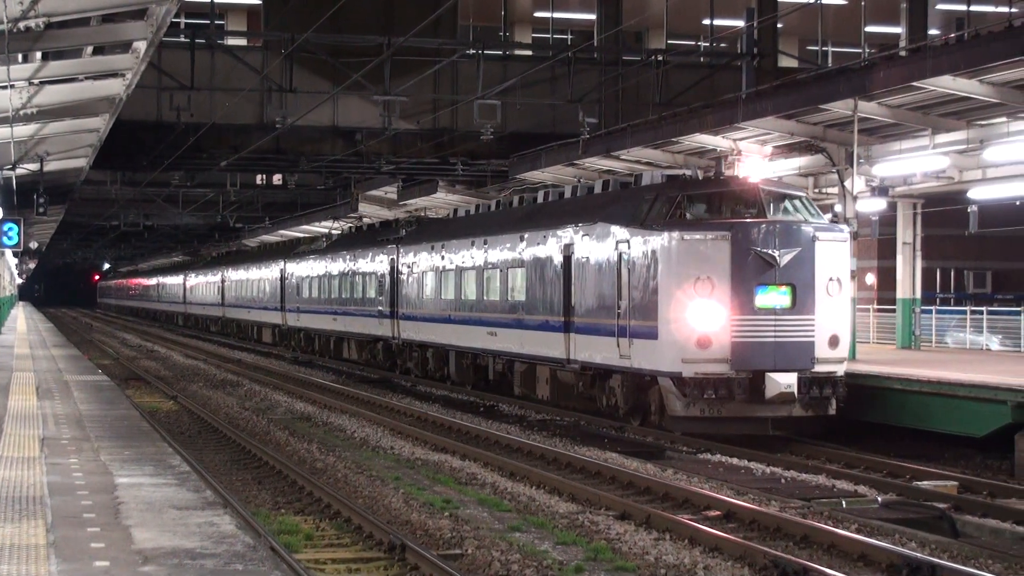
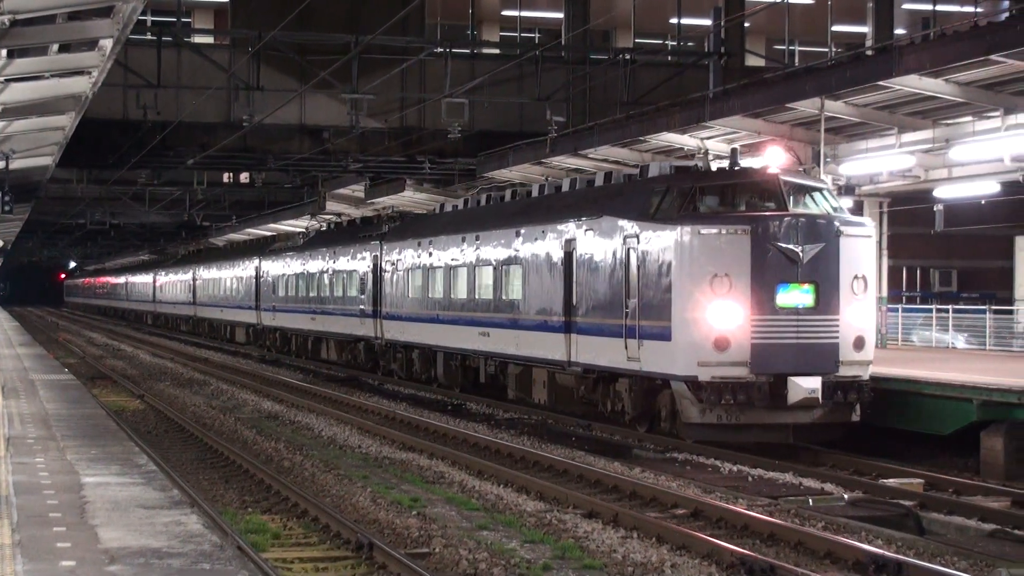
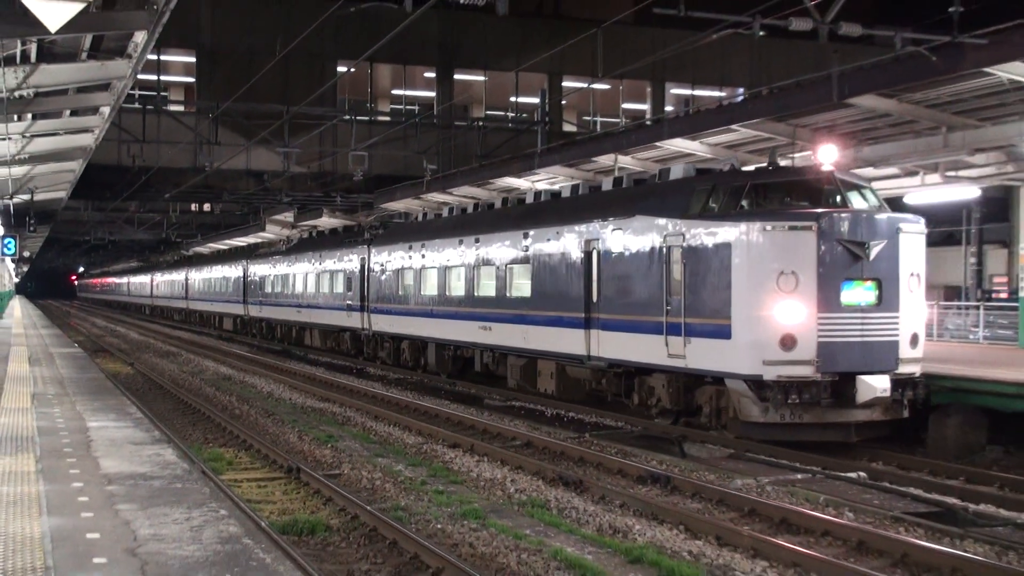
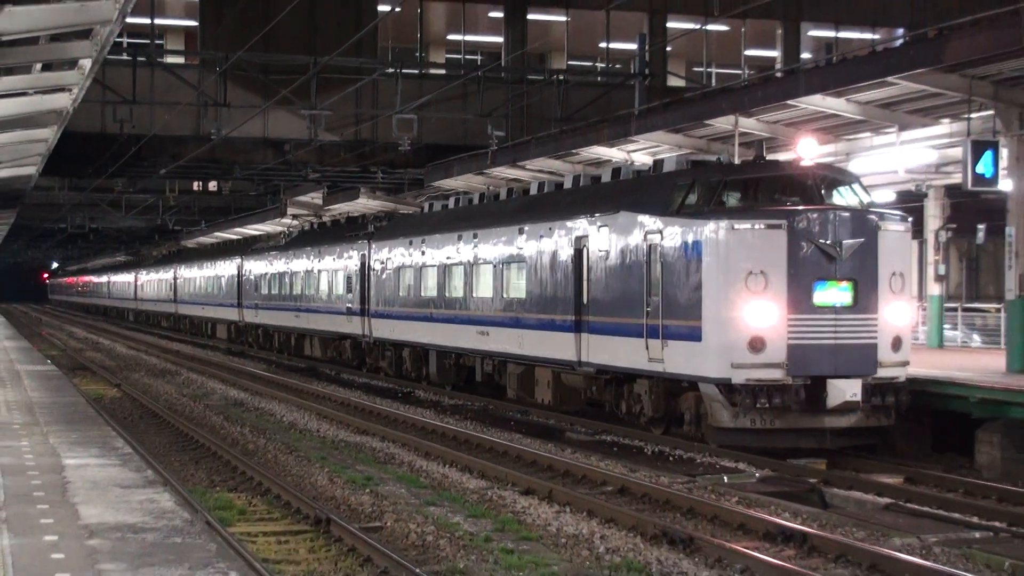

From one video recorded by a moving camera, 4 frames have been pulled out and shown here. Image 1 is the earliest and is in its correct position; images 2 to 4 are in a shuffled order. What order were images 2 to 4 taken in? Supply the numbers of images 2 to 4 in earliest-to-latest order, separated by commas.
2, 4, 3
